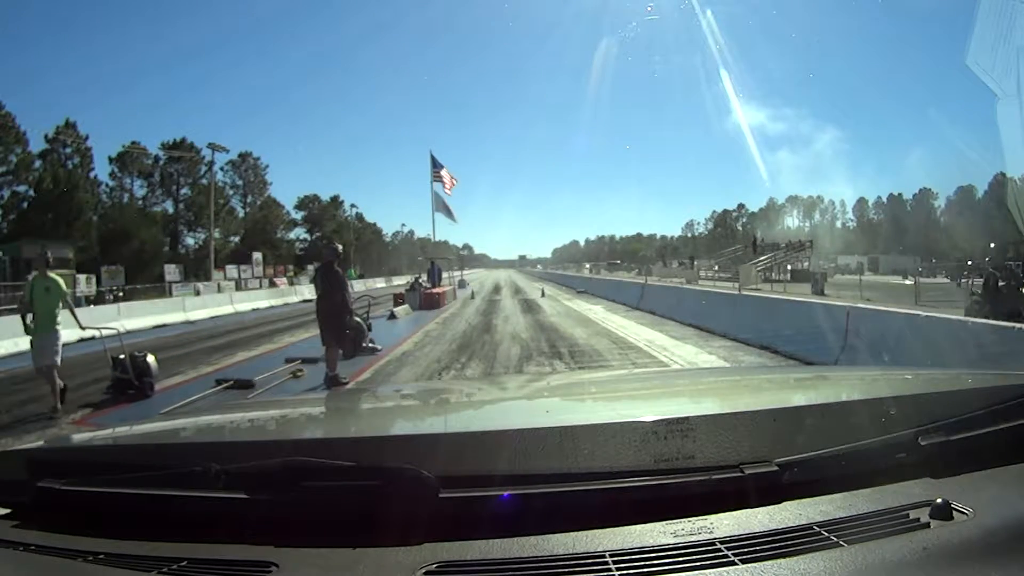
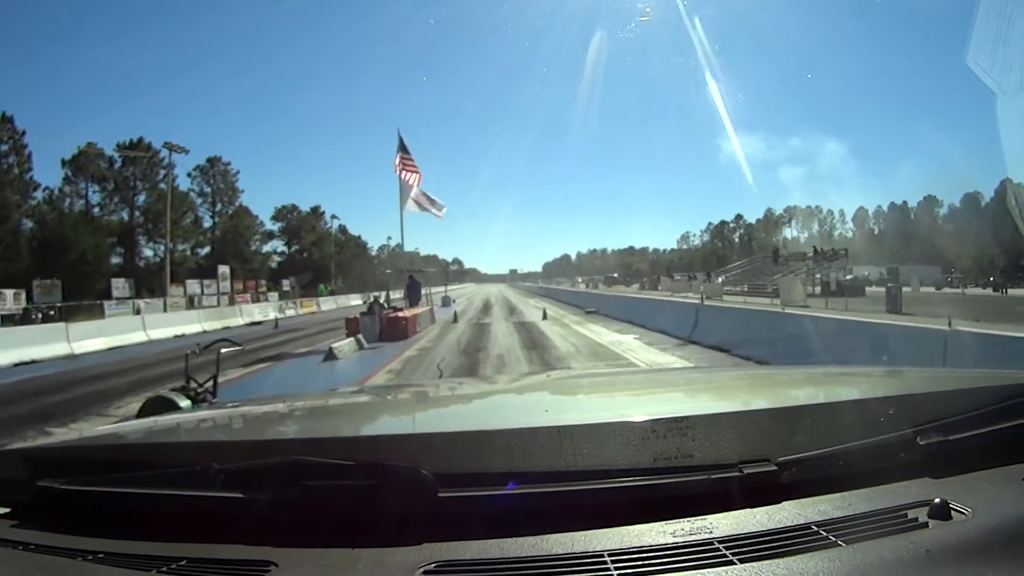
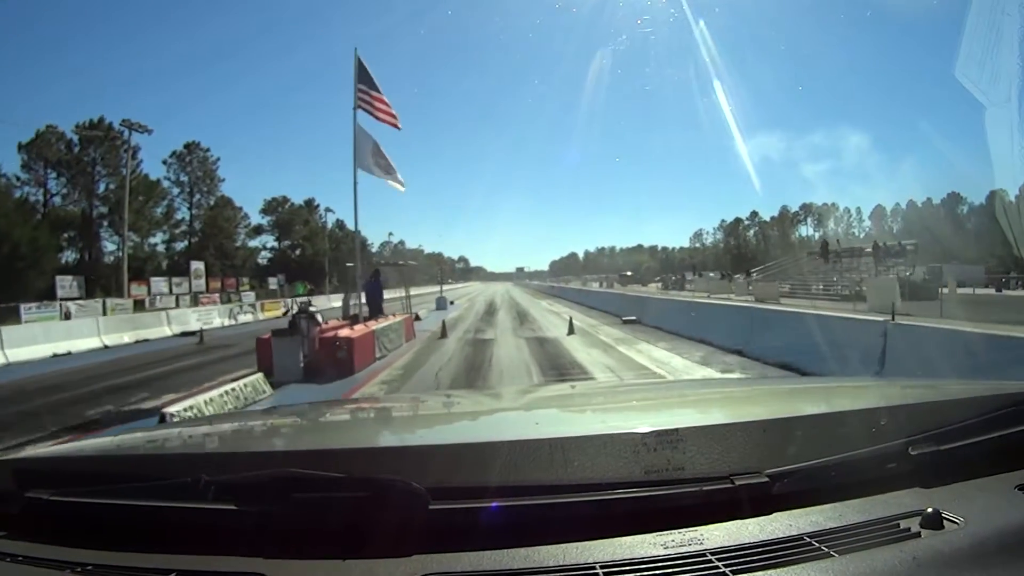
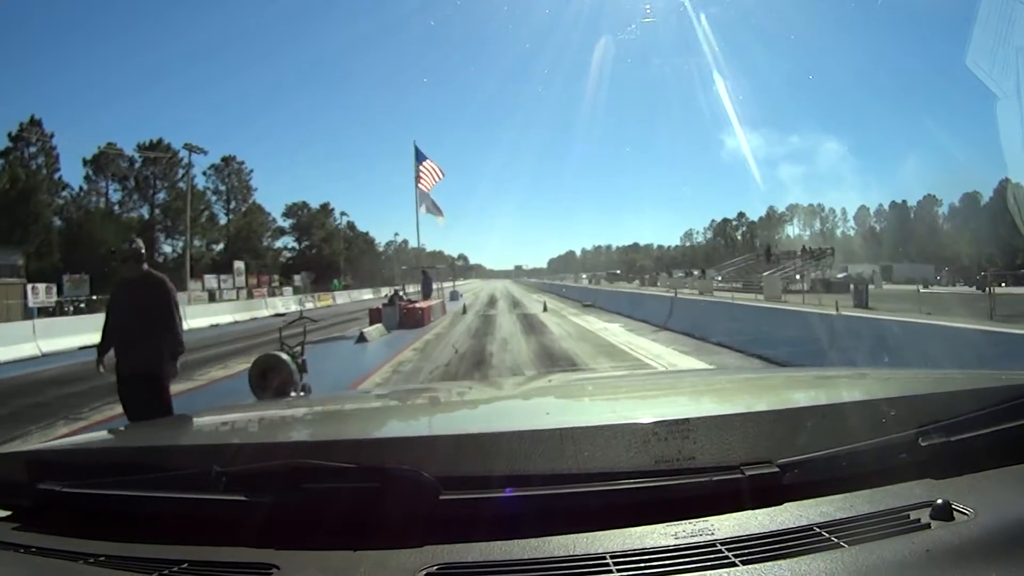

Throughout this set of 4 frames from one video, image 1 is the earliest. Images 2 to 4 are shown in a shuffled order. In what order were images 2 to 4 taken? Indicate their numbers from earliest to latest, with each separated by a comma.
4, 2, 3
